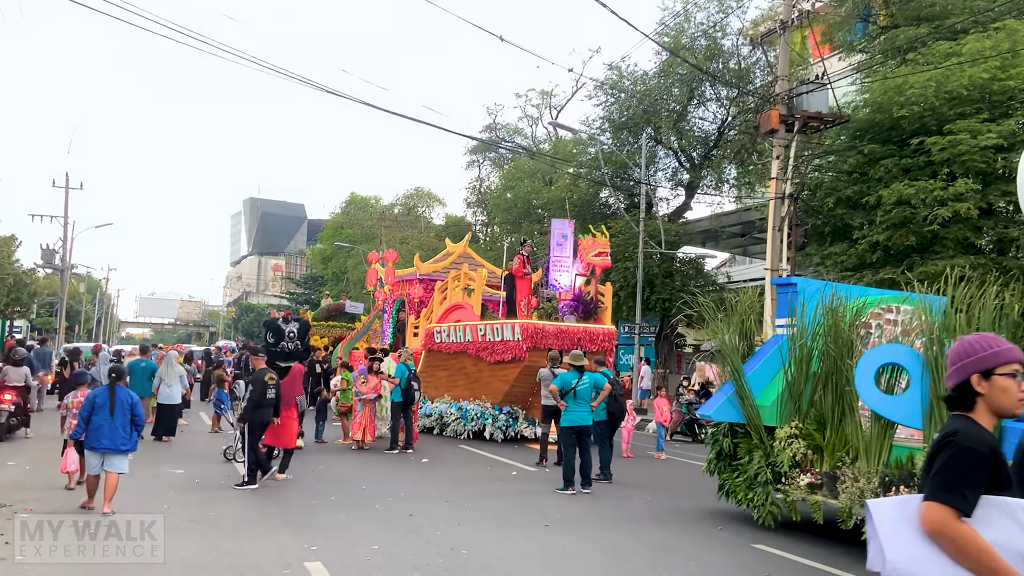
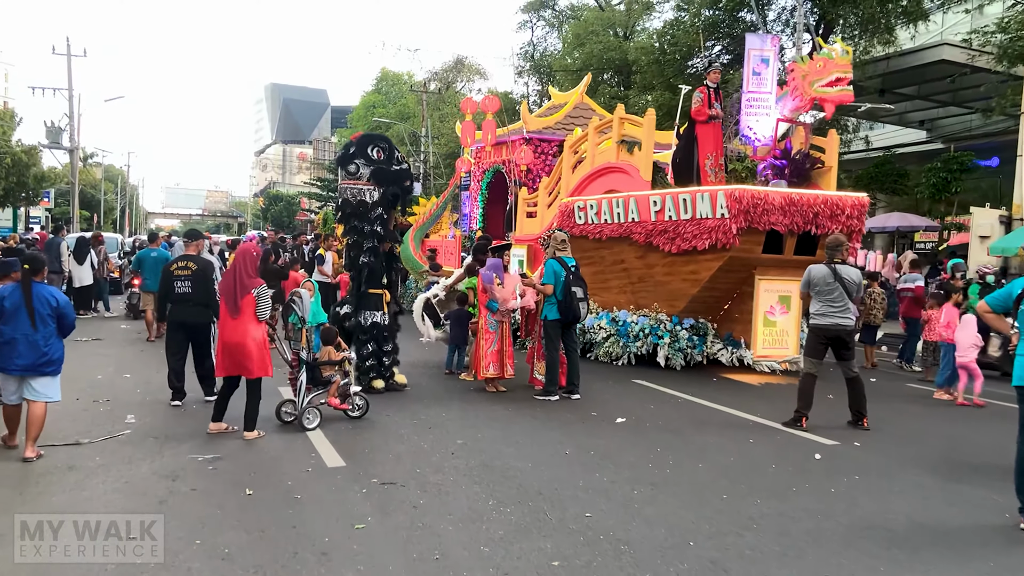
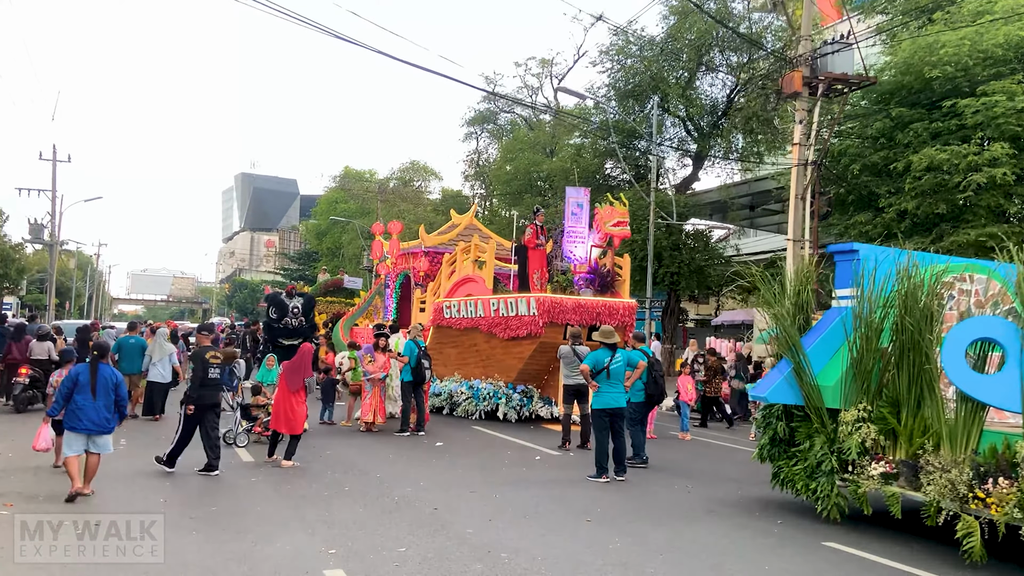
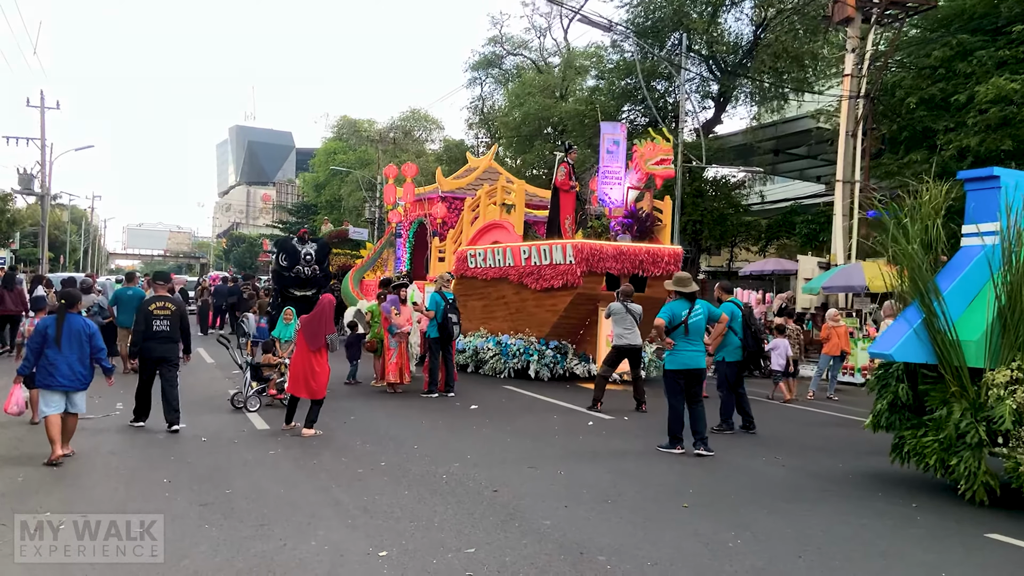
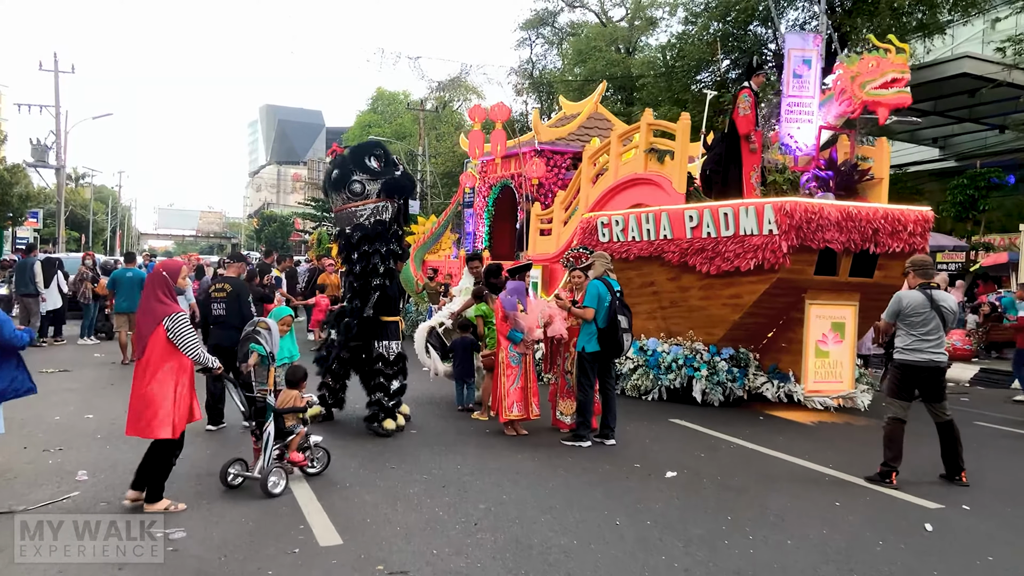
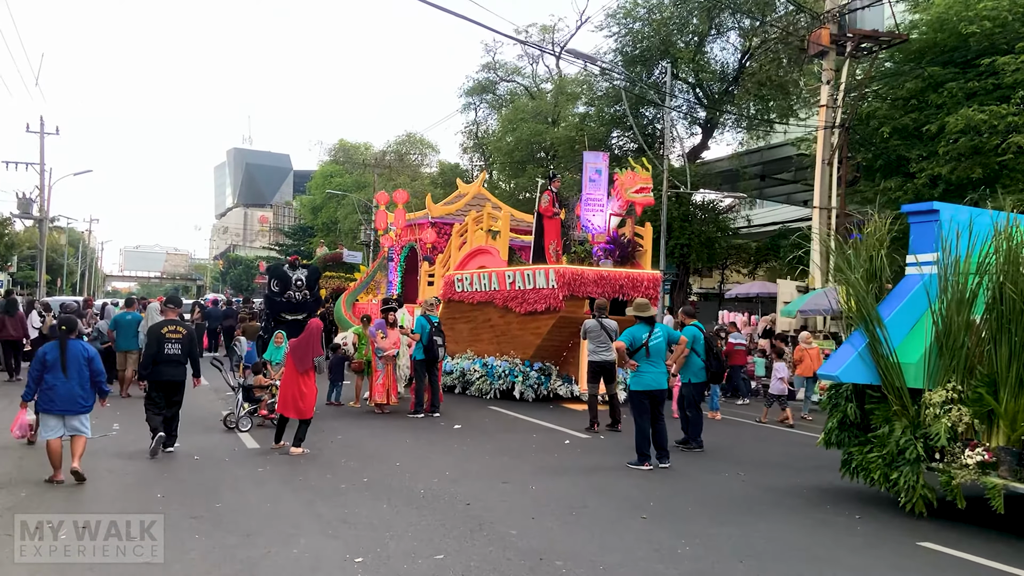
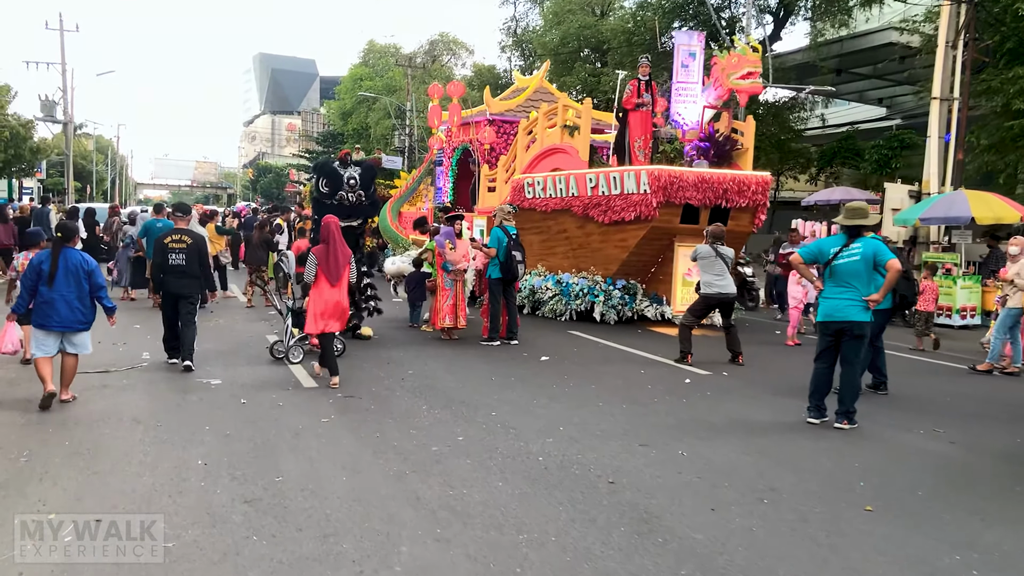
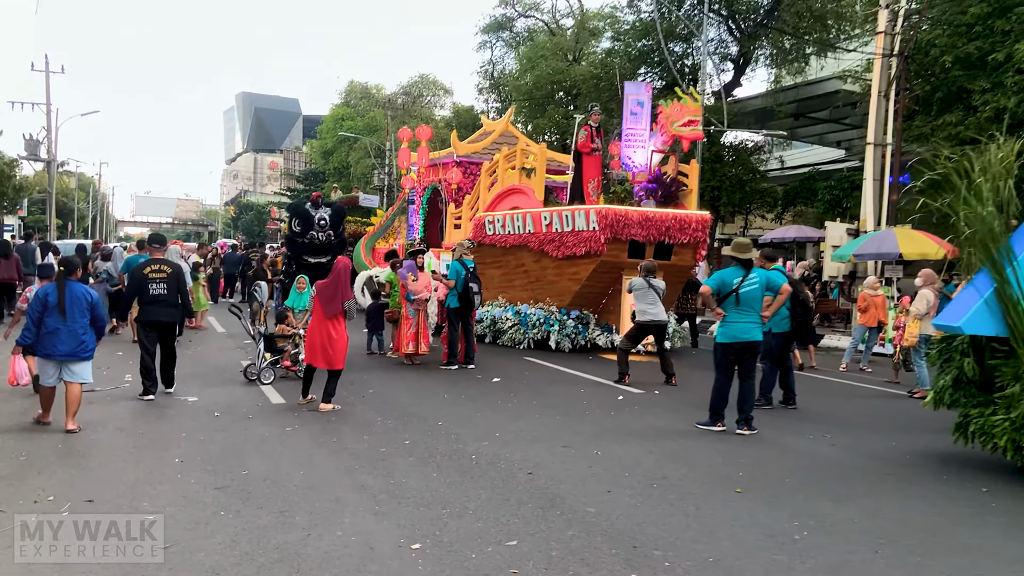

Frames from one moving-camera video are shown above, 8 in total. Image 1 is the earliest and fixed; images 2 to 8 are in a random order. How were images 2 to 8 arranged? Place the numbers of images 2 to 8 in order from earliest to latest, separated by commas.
3, 6, 4, 8, 7, 2, 5
